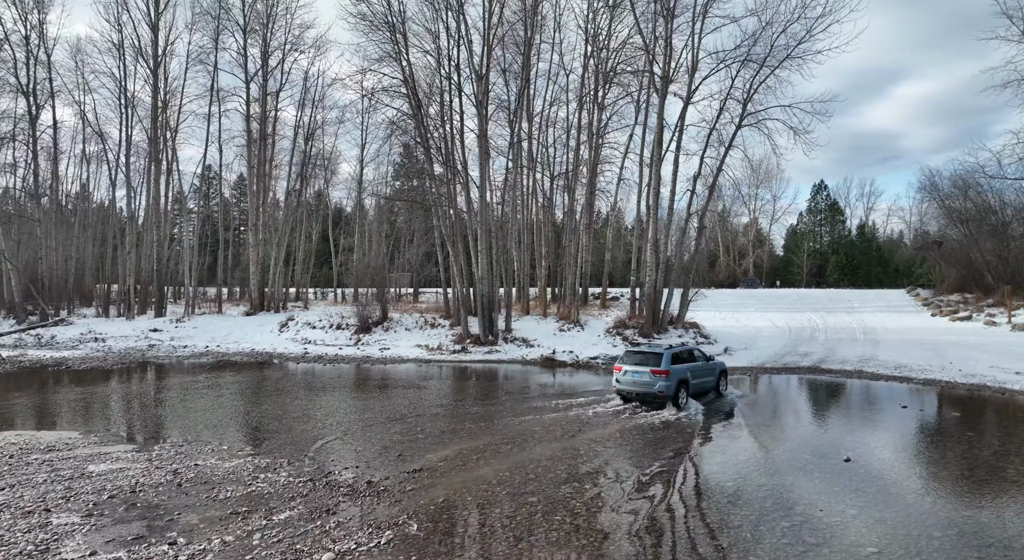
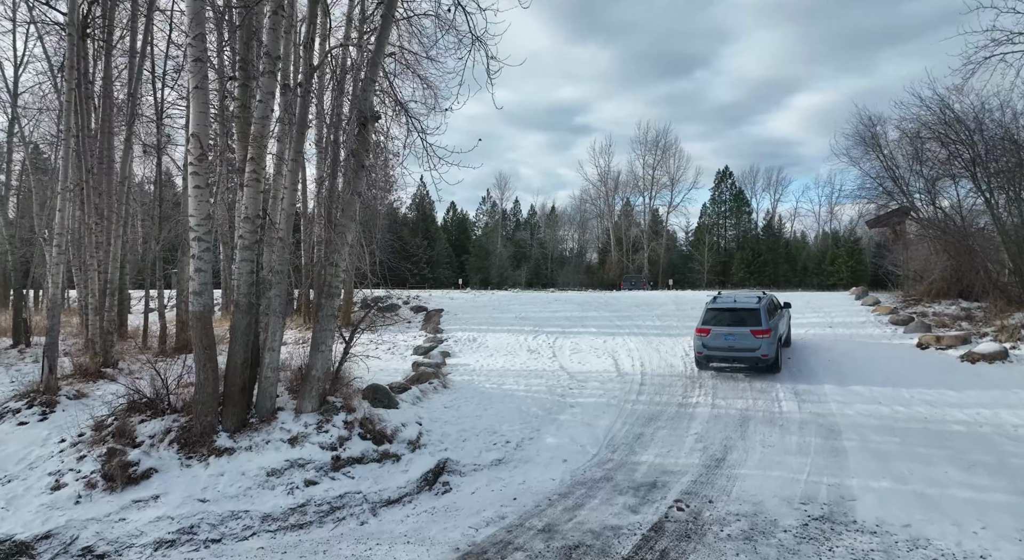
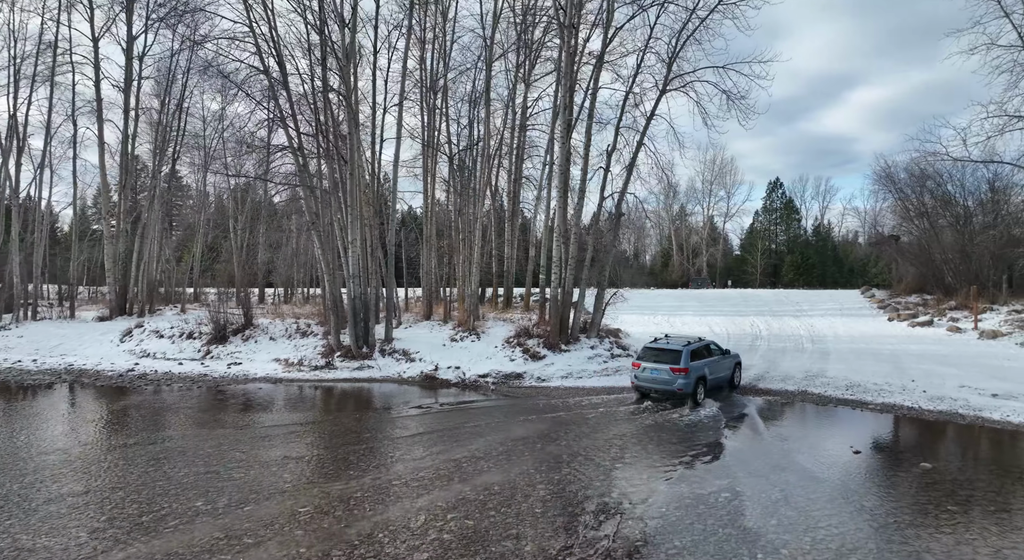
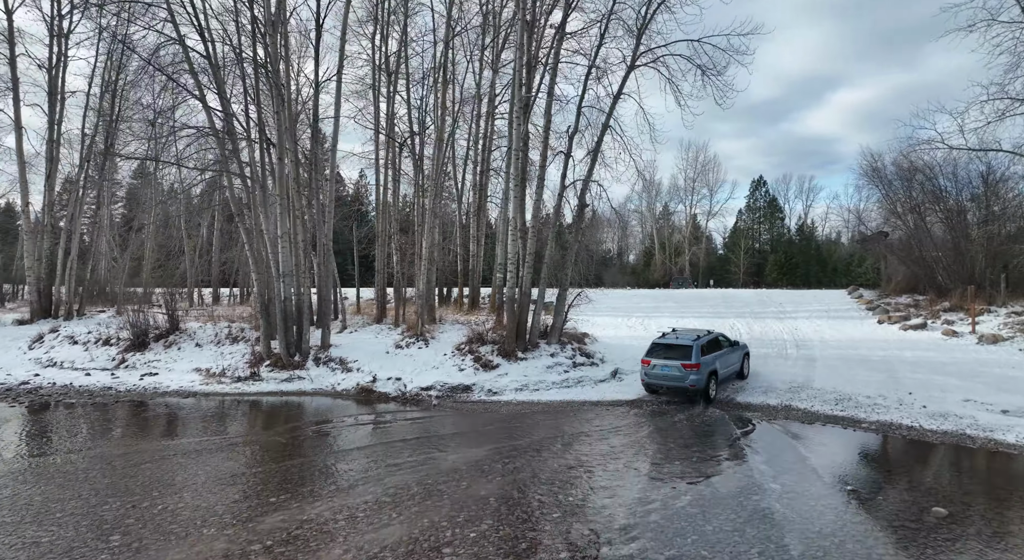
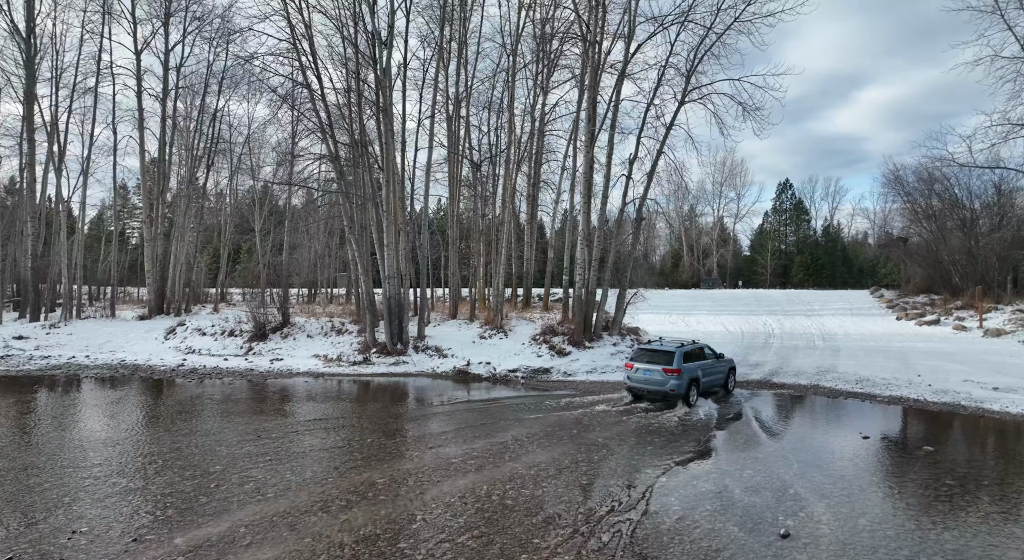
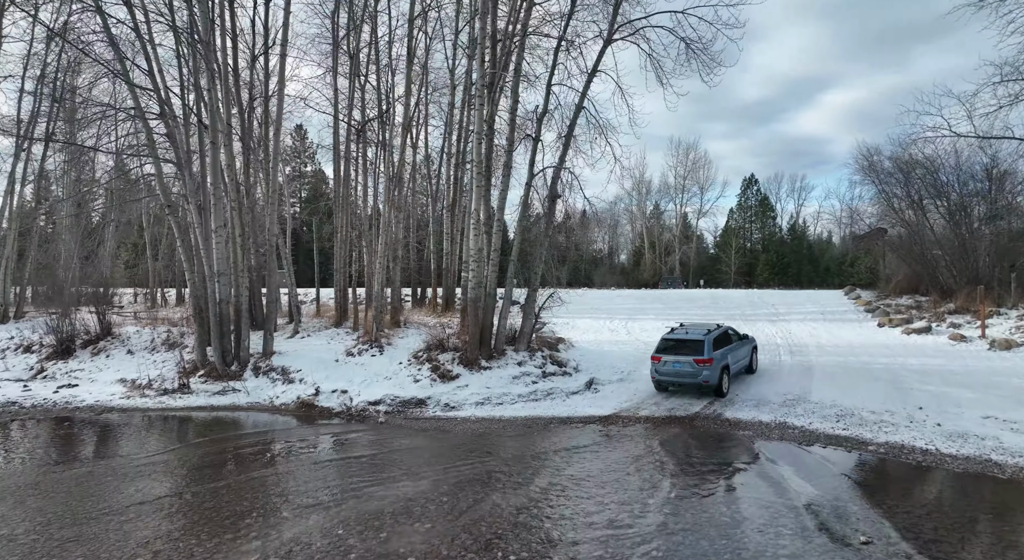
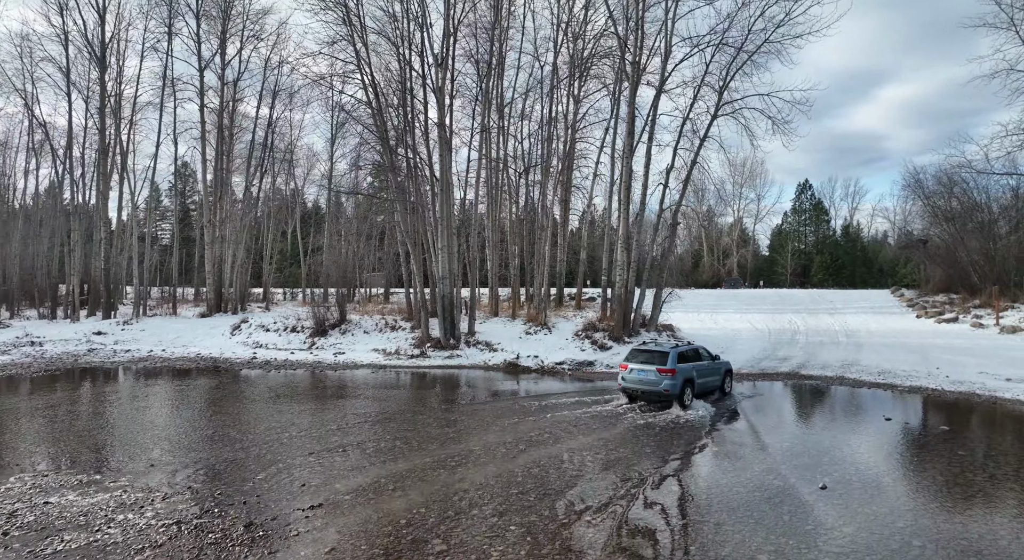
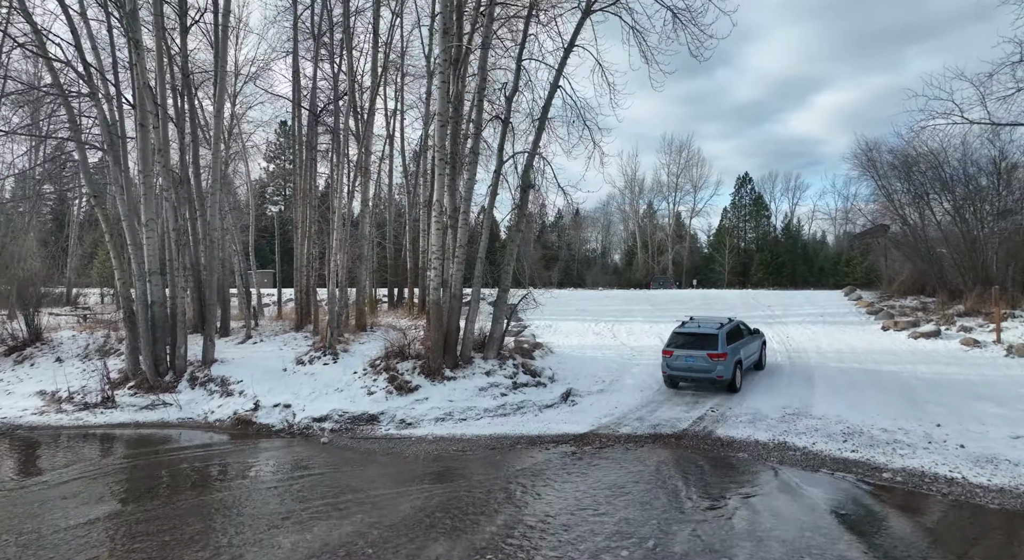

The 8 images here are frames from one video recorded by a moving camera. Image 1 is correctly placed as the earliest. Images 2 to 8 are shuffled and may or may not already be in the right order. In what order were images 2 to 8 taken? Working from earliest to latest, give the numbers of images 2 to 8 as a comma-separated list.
7, 5, 3, 4, 6, 8, 2
